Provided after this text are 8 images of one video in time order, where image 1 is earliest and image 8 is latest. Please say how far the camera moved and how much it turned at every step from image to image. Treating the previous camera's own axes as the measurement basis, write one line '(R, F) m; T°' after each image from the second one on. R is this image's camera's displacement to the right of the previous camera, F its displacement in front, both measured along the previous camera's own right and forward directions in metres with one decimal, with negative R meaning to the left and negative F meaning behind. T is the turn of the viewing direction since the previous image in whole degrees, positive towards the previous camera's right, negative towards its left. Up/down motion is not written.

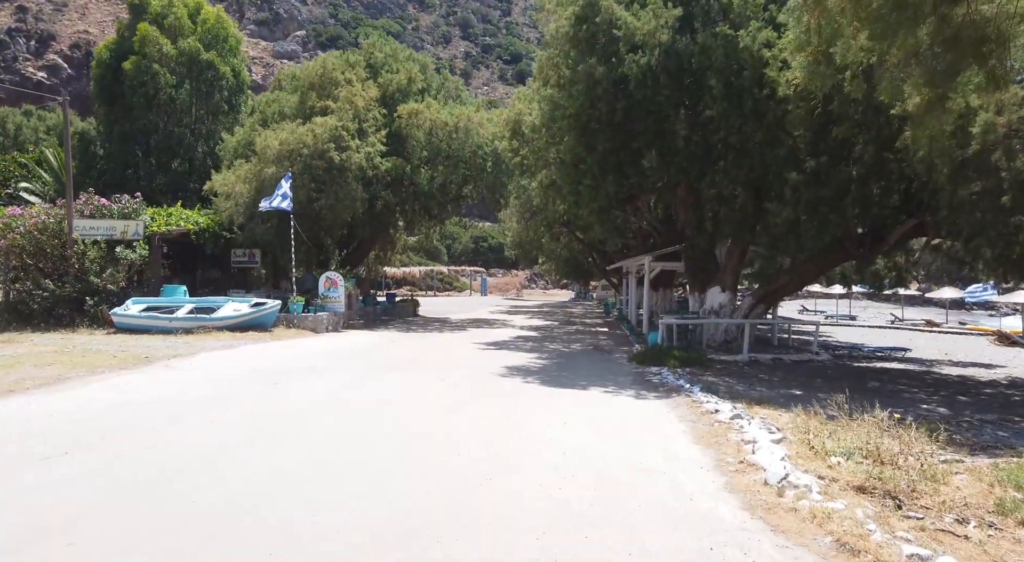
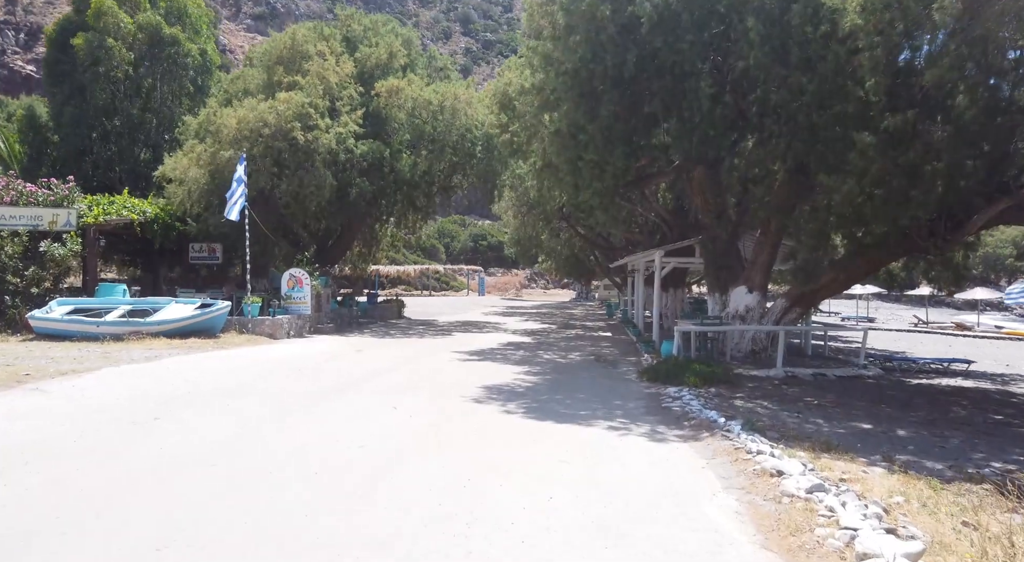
(+0.4, +3.4) m; 0°
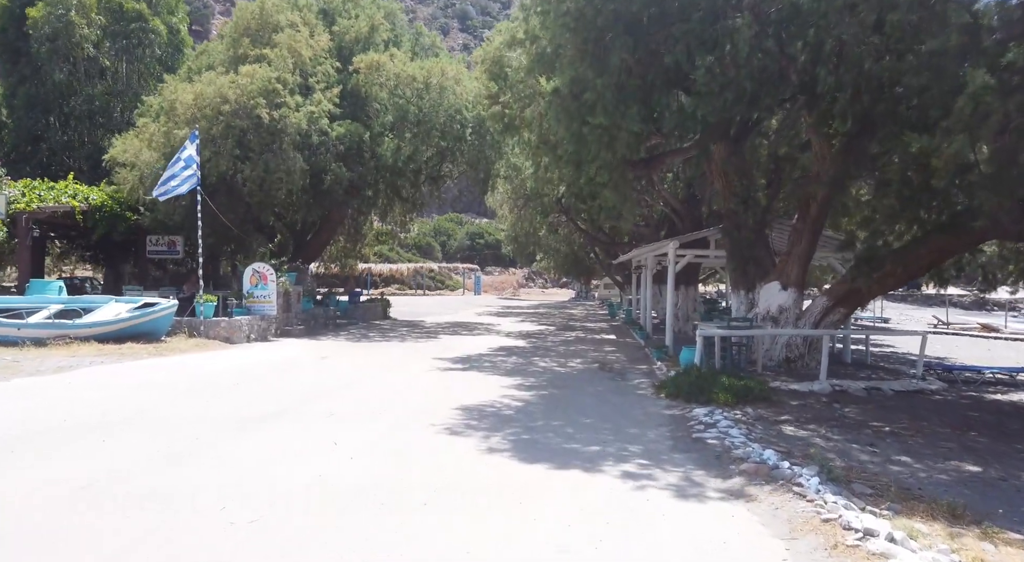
(+0.2, +2.8) m; 0°
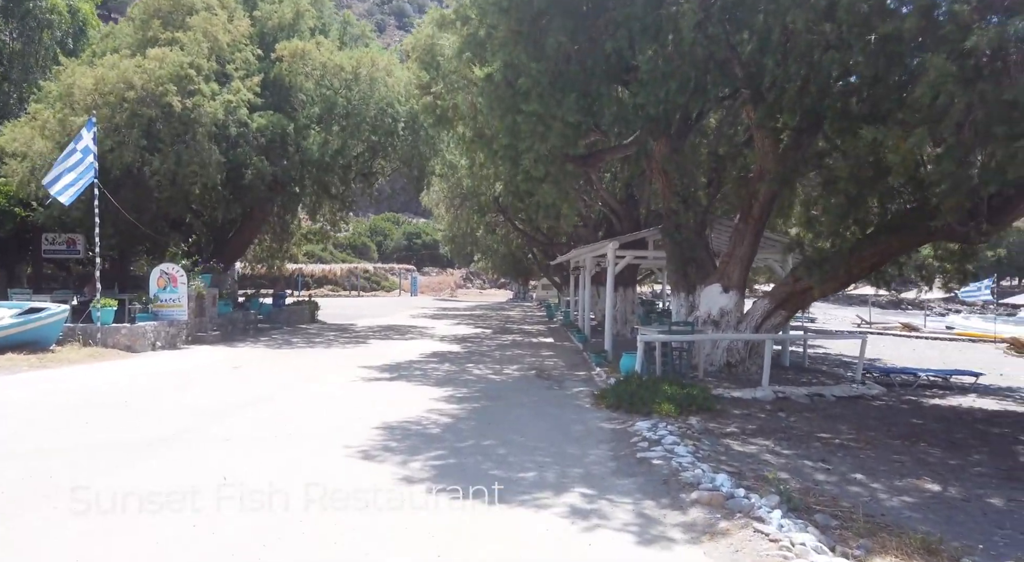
(+0.2, +1.0) m; +5°
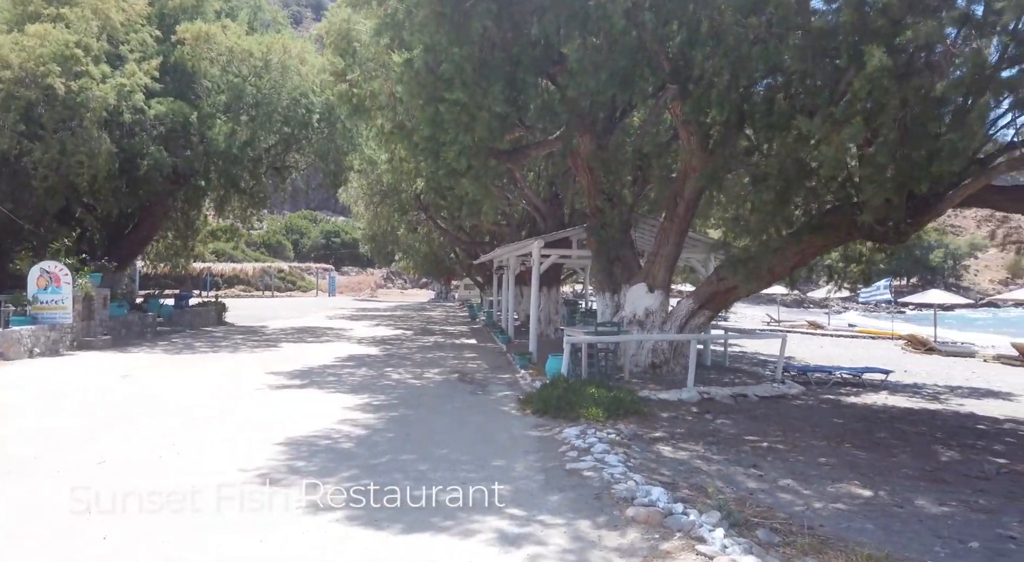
(0.0, +0.6) m; +7°
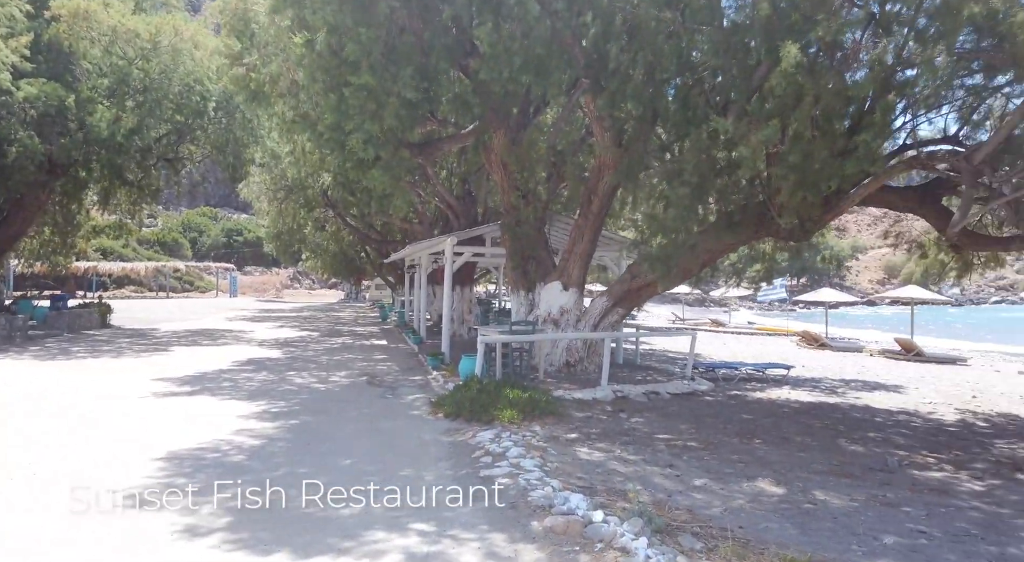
(0.0, +0.4) m; +7°
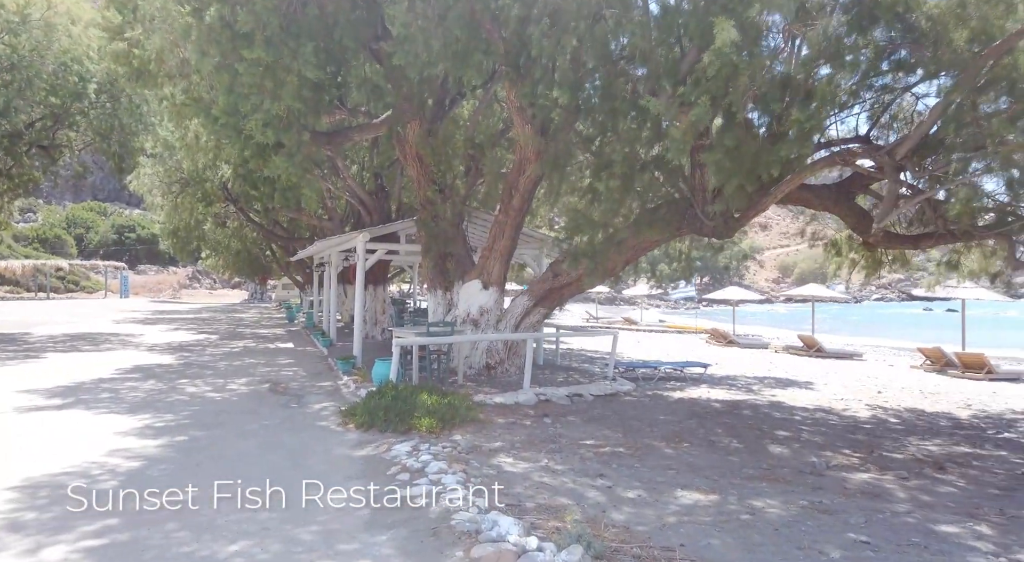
(-0.1, +0.7) m; +7°
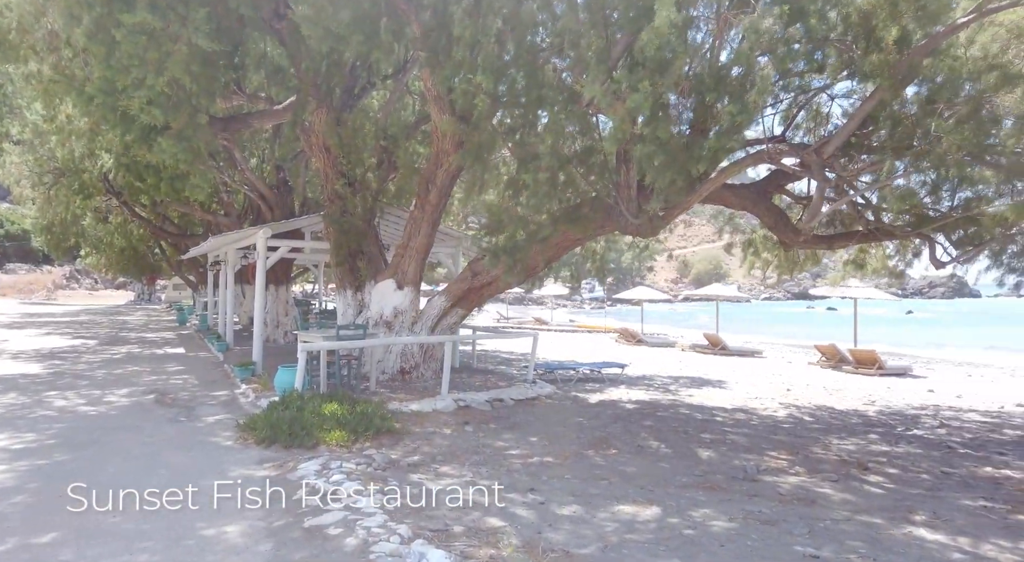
(-0.2, +0.6) m; +8°
